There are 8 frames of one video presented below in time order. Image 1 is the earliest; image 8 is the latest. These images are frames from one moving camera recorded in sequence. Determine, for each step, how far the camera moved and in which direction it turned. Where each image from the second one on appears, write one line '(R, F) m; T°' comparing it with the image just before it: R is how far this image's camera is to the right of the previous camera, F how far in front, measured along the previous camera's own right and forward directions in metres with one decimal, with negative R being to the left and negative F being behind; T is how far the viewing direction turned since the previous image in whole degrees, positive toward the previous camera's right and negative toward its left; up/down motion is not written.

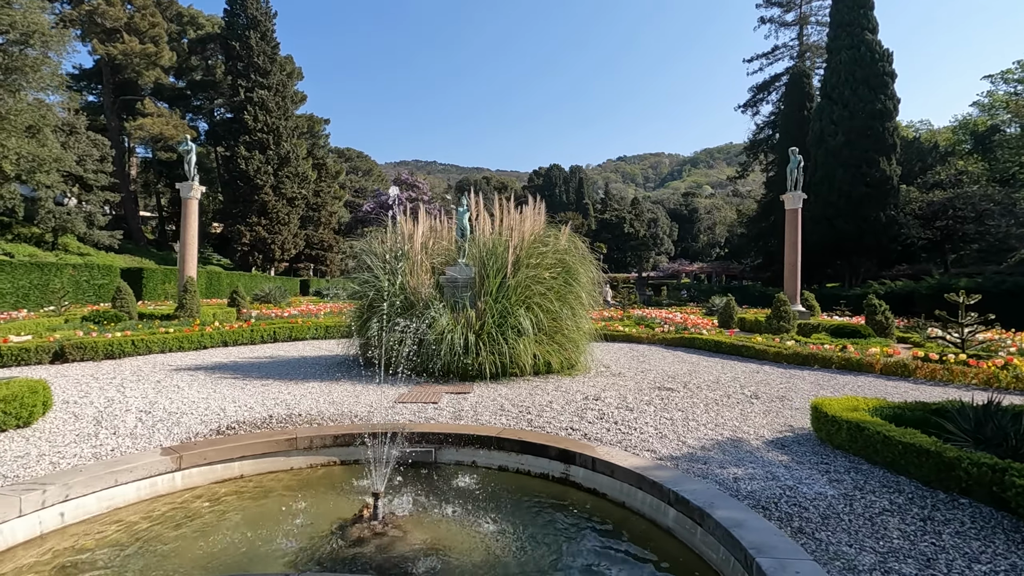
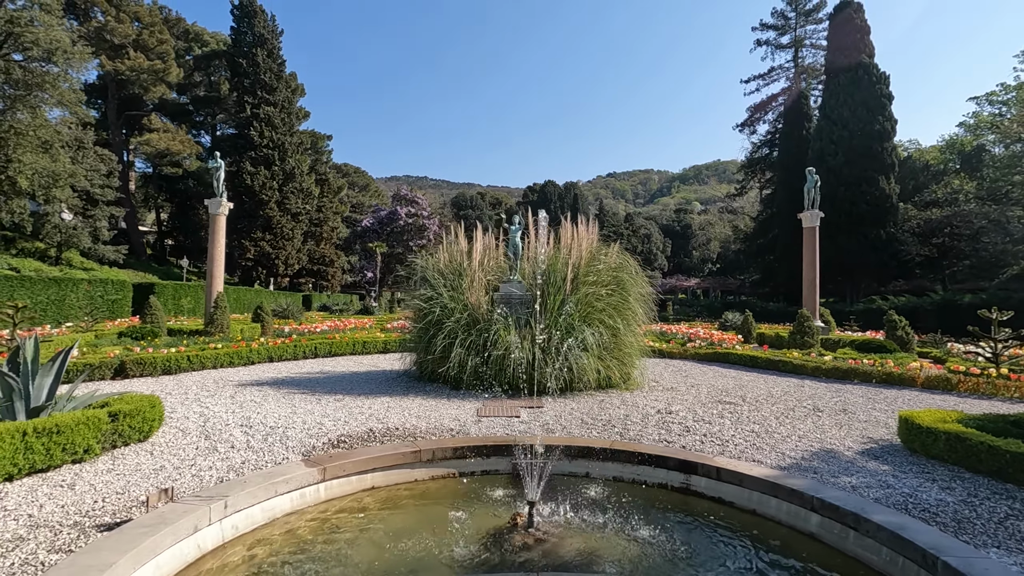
(-0.8, -0.2) m; +1°
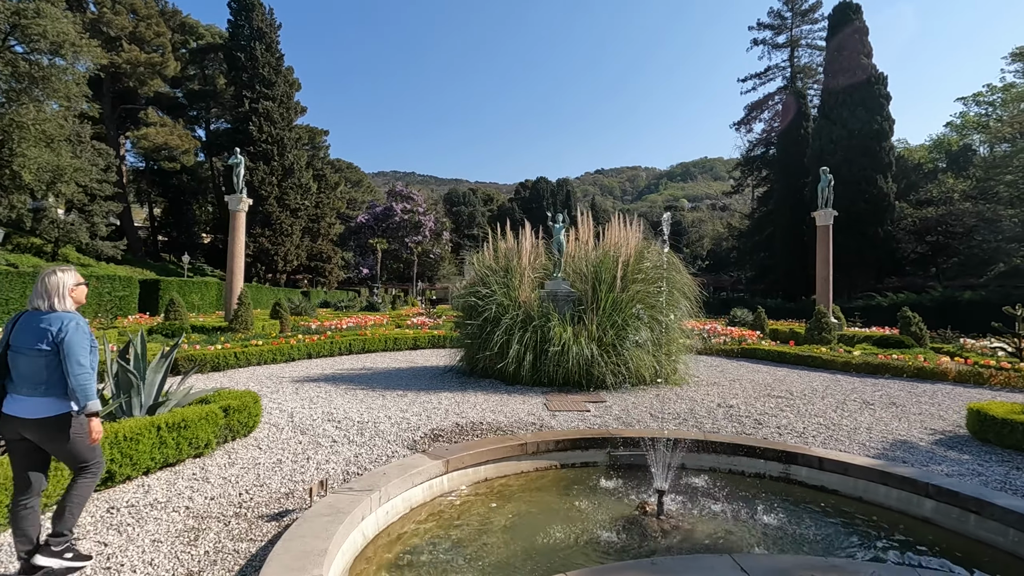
(-0.8, -0.1) m; +1°
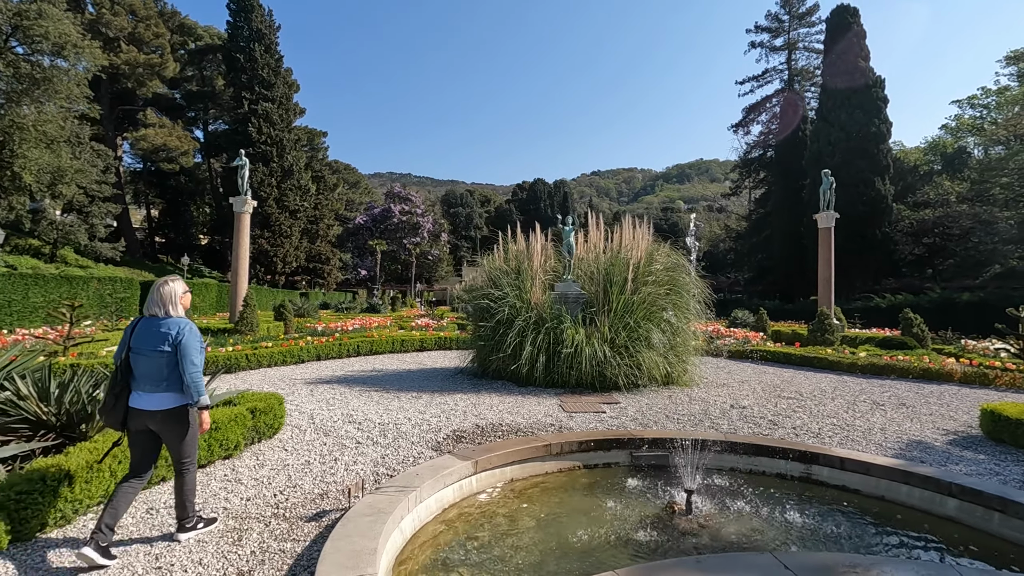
(-0.2, 0.0) m; 0°
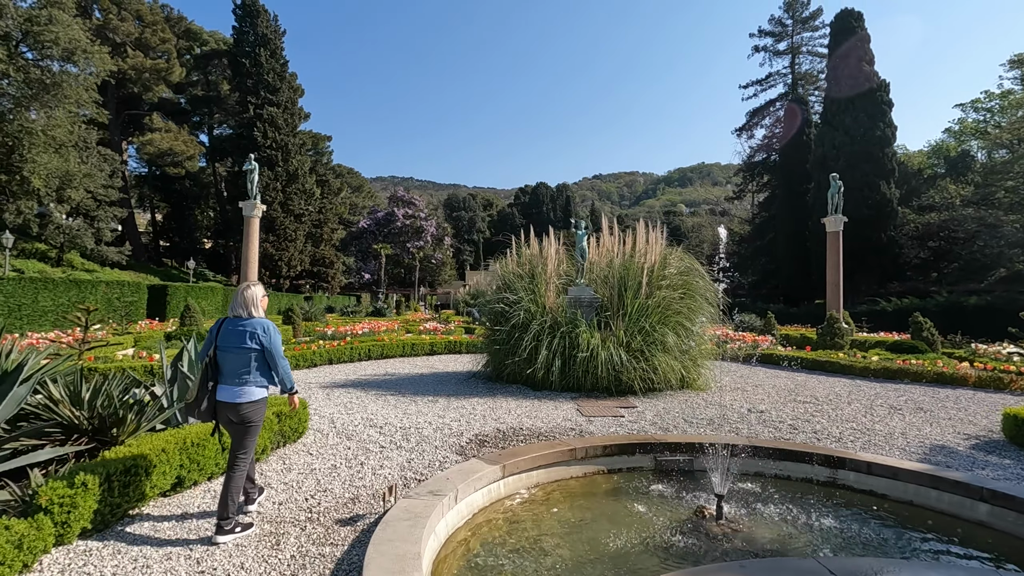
(-0.2, 0.0) m; 0°
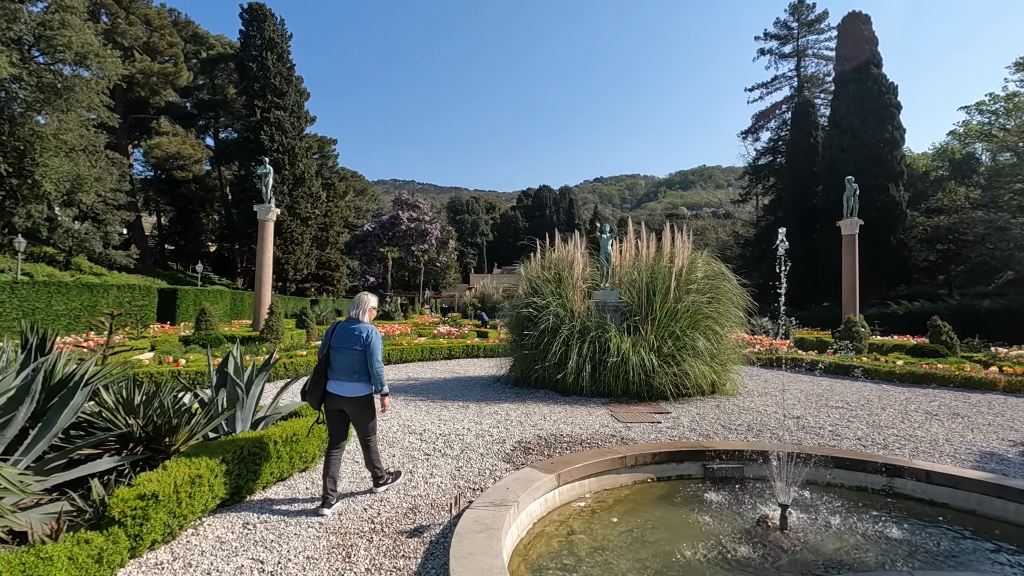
(-0.3, 0.0) m; 0°
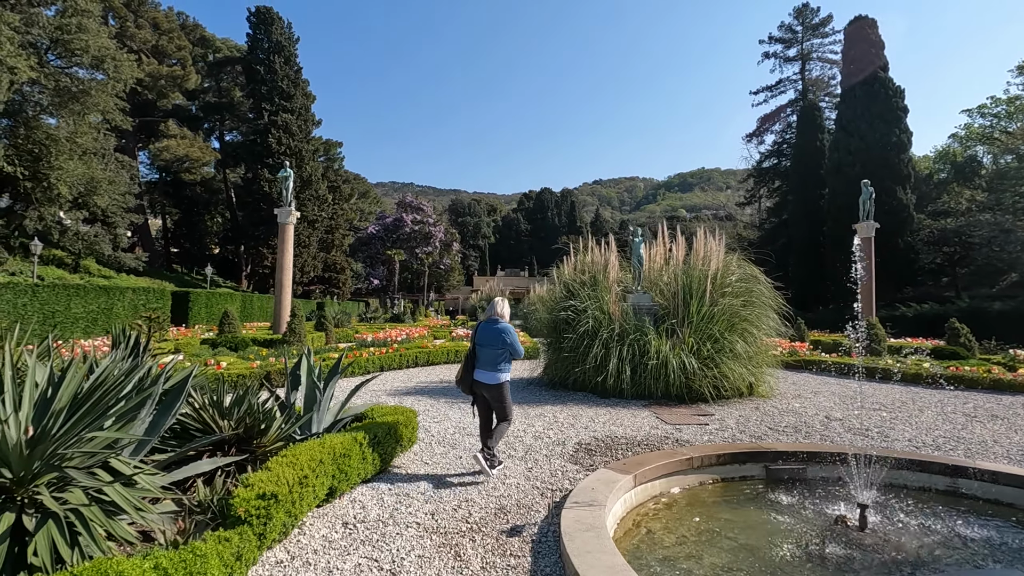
(-0.5, -0.1) m; 0°
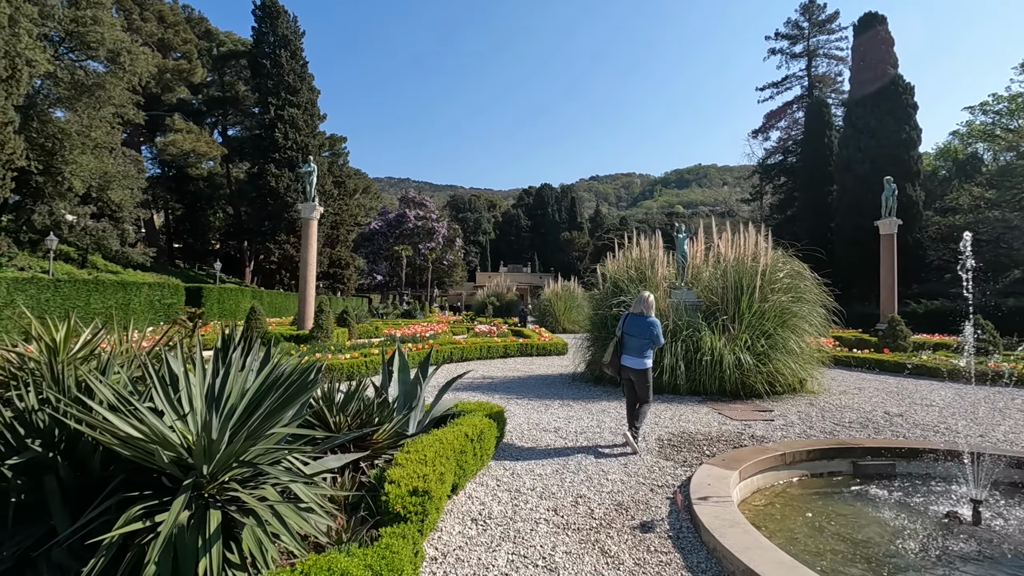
(-0.7, 0.0) m; 0°
